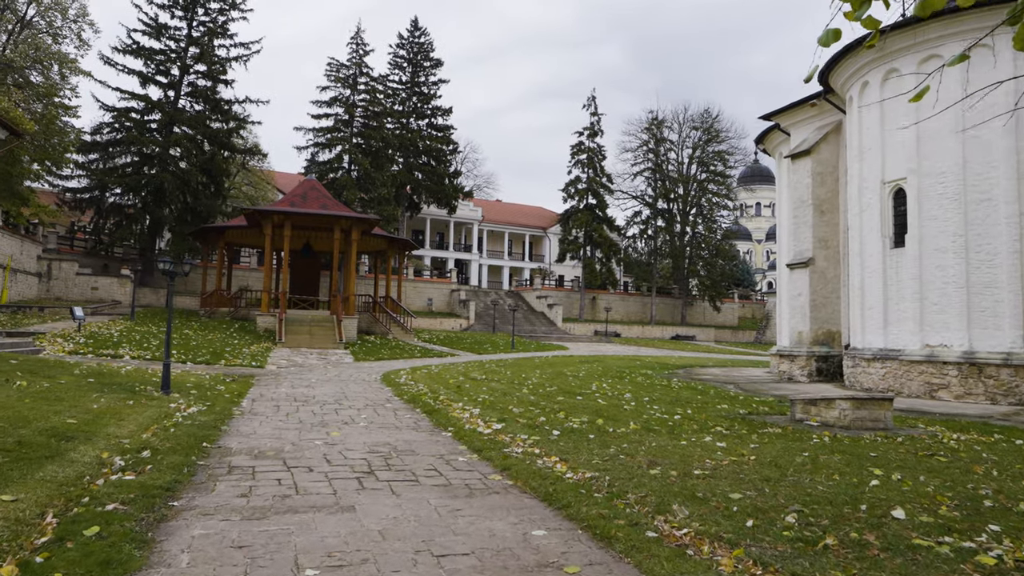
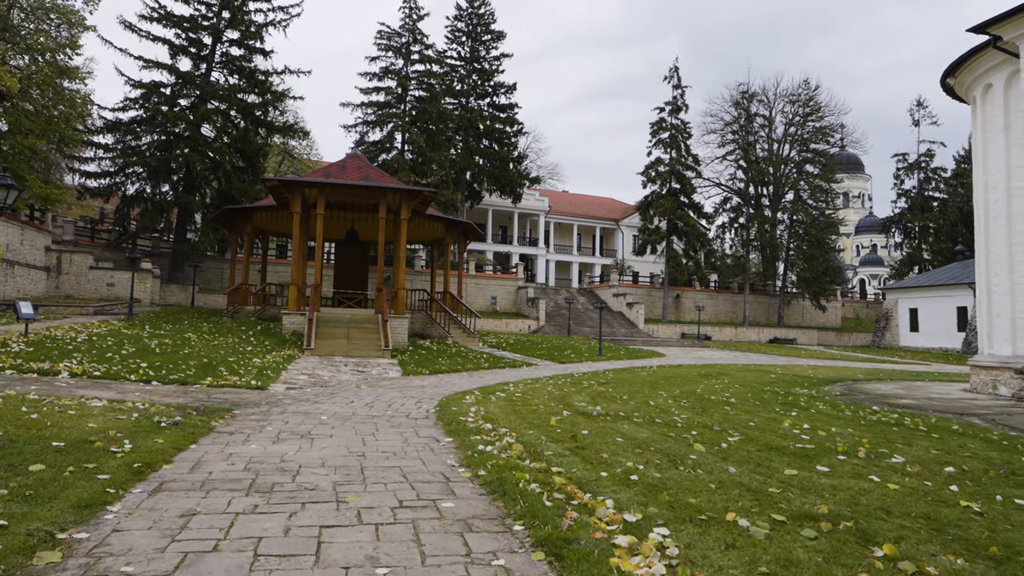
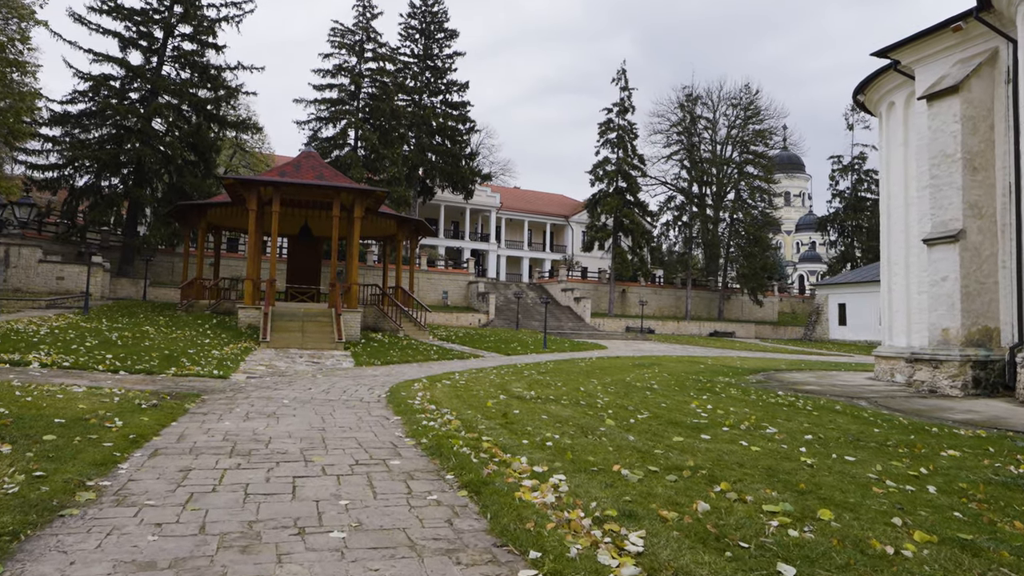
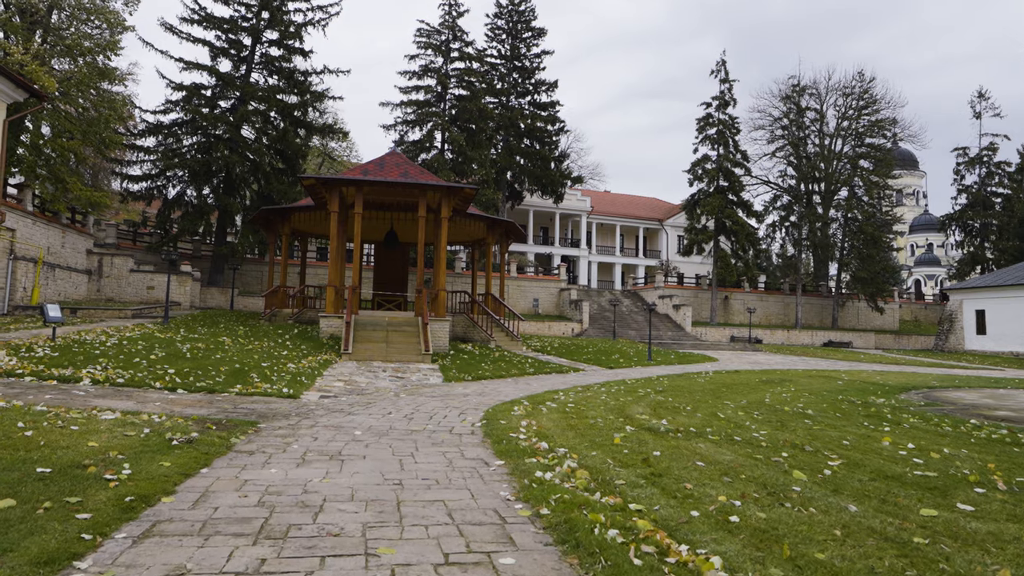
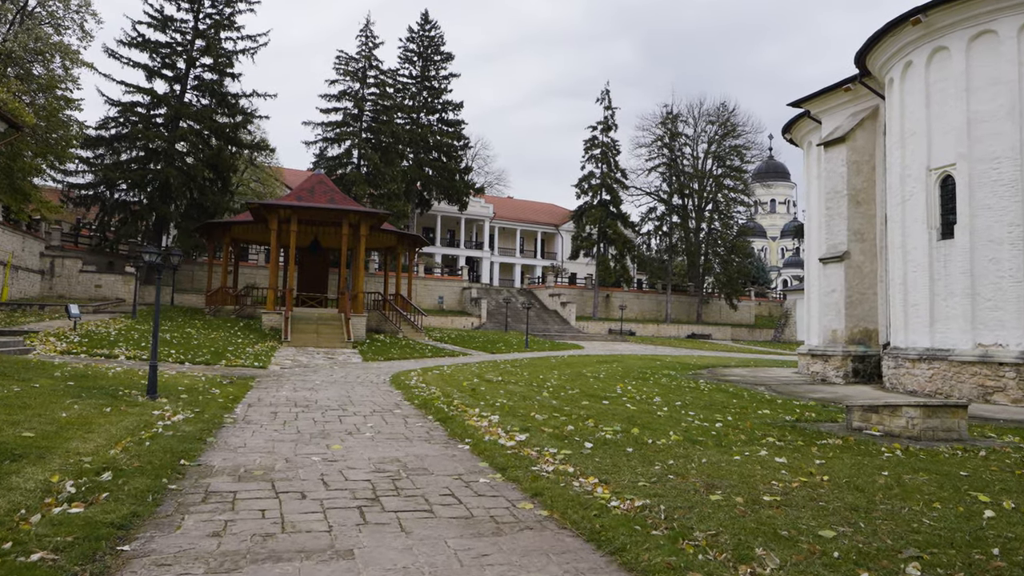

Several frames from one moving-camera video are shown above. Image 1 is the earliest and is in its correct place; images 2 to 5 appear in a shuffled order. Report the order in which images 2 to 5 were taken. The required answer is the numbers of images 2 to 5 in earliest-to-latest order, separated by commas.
5, 3, 2, 4
